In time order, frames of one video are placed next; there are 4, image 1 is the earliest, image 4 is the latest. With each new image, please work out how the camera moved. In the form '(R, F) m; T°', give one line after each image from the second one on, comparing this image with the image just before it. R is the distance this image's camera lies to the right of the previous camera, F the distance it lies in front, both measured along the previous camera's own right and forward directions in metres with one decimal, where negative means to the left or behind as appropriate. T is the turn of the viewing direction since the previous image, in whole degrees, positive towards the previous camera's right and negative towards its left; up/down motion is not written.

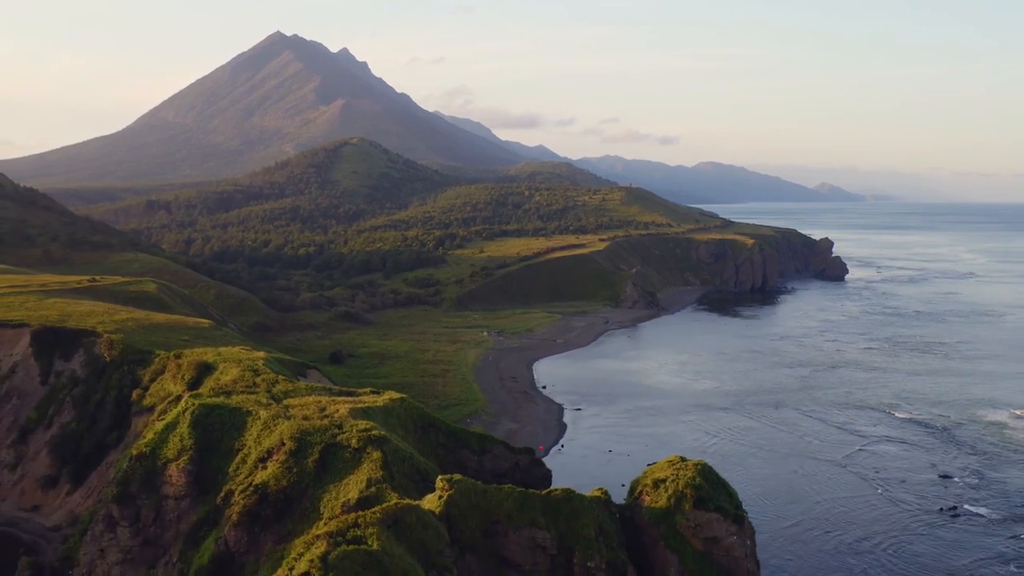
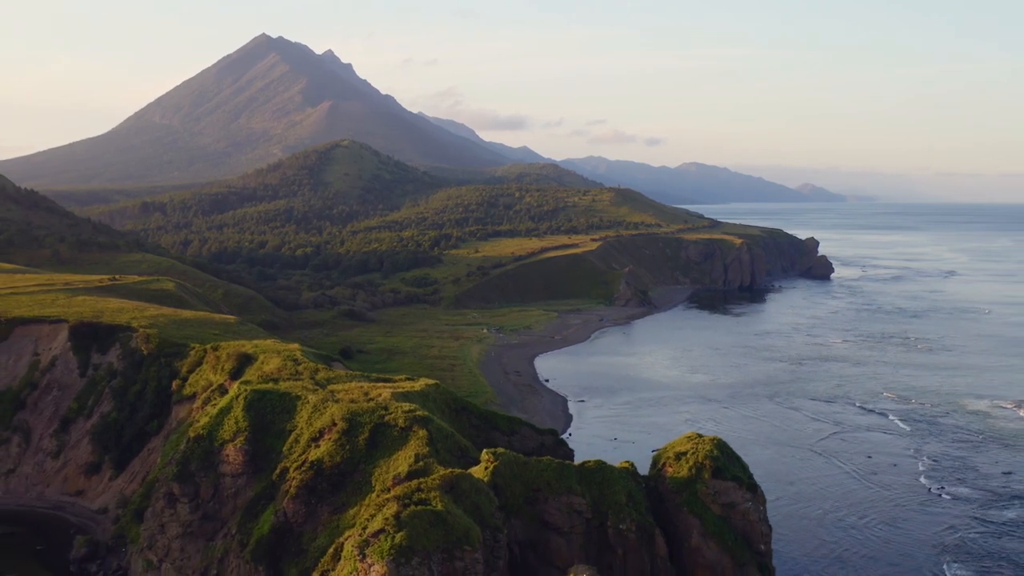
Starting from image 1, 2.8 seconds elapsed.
(-1.6, -2.4) m; +1°
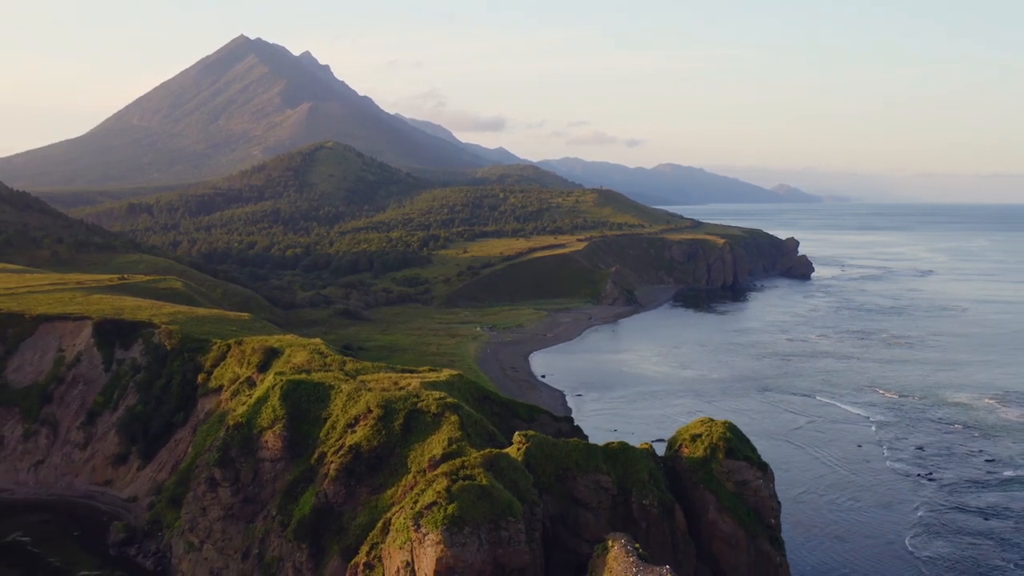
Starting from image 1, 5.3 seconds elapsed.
(-1.7, -1.9) m; +2°
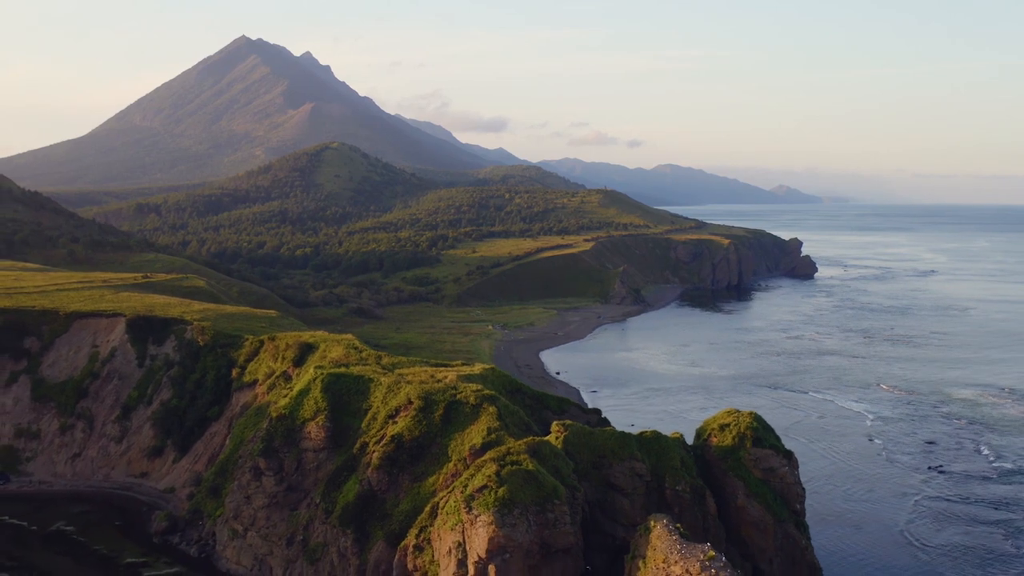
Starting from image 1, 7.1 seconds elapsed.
(-1.3, -1.1) m; 0°
